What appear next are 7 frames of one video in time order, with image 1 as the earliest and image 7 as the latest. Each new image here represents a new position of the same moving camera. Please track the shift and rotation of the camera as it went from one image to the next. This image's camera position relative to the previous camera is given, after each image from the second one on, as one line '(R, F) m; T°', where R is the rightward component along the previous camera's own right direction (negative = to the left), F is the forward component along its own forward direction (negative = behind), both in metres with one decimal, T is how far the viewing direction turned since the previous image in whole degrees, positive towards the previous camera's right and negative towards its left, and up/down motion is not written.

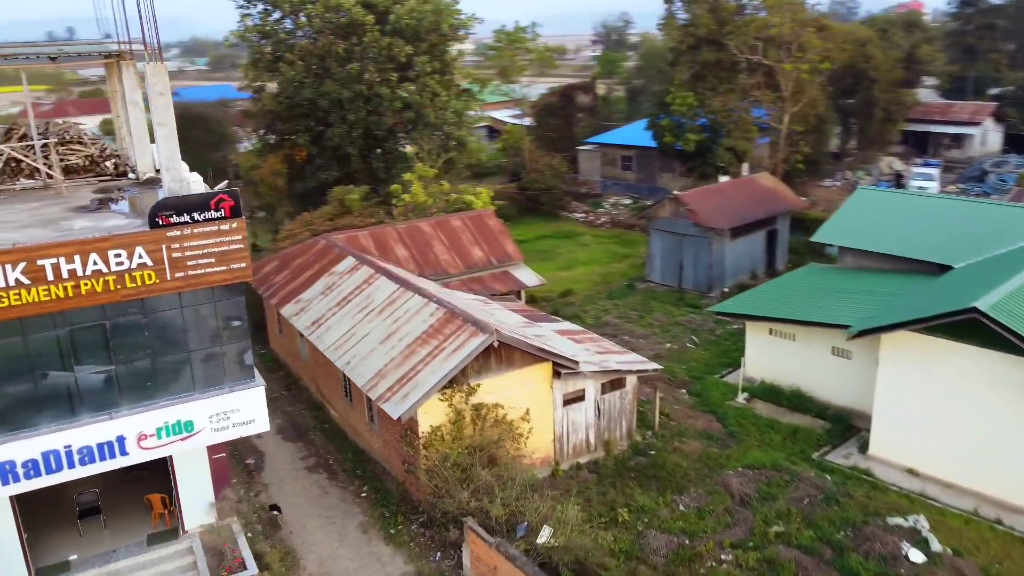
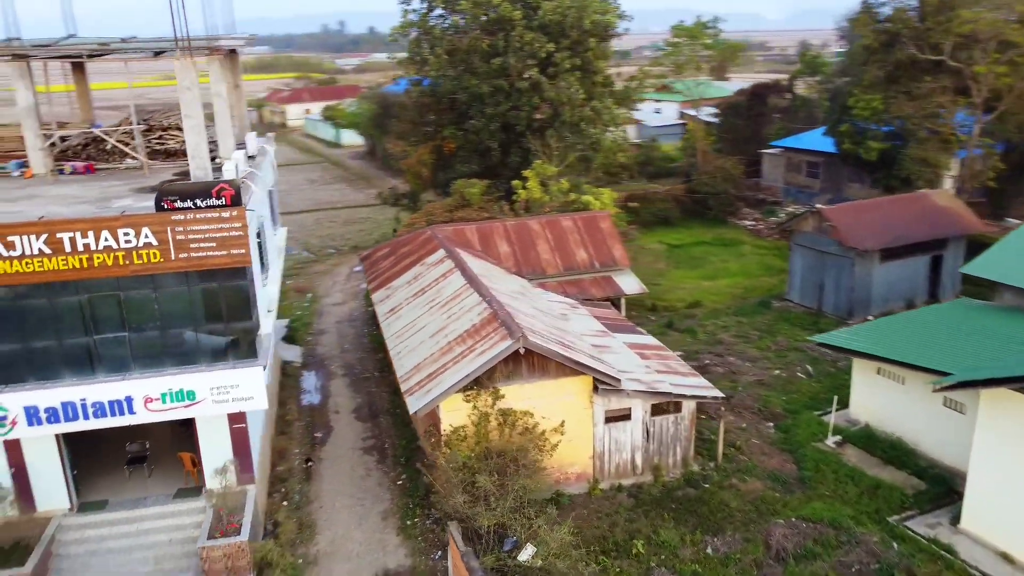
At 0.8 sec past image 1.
(+2.4, +0.6) m; -16°
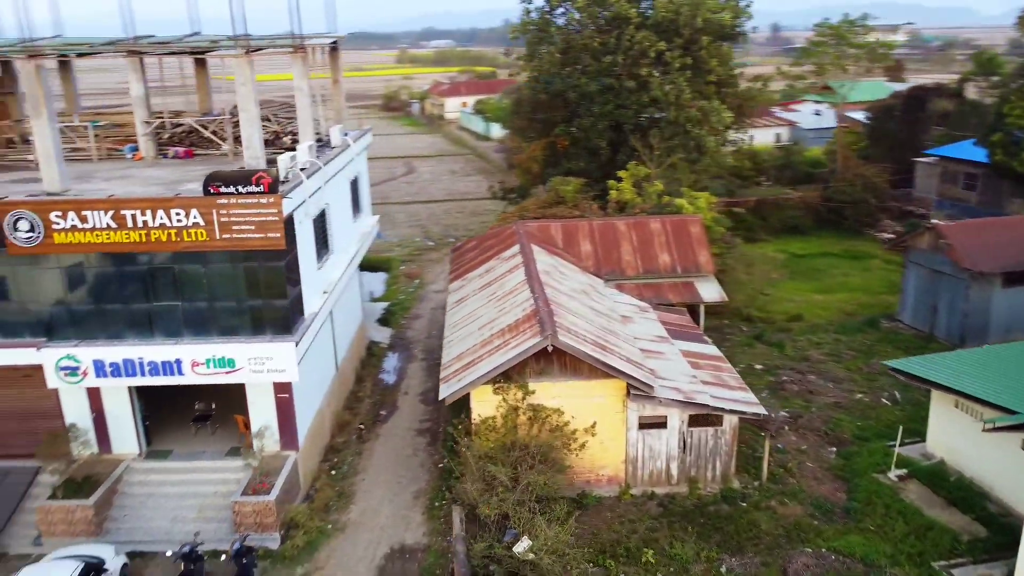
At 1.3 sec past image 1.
(+1.7, 0.0) m; -12°
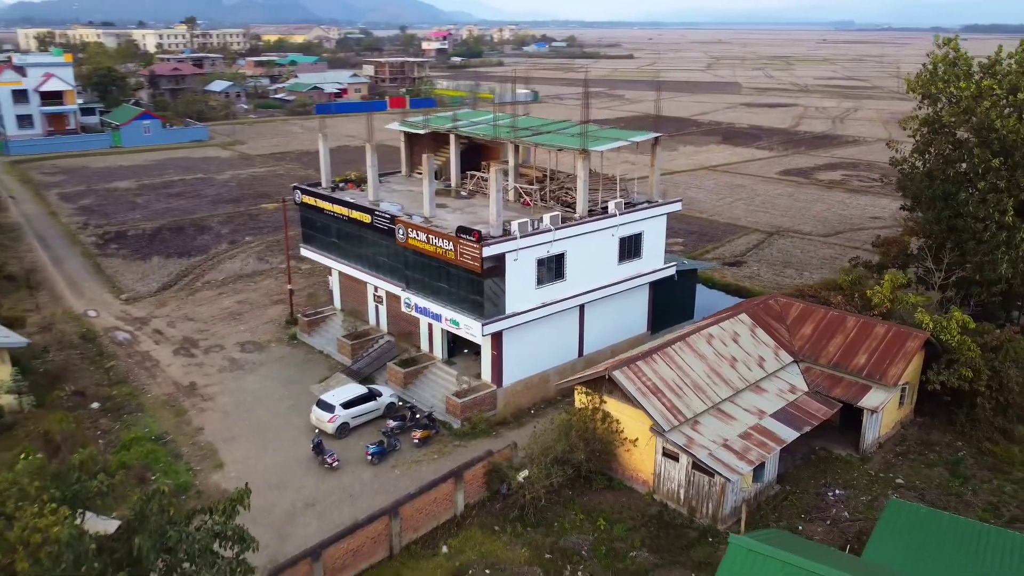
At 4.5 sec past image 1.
(+10.2, -2.3) m; -45°
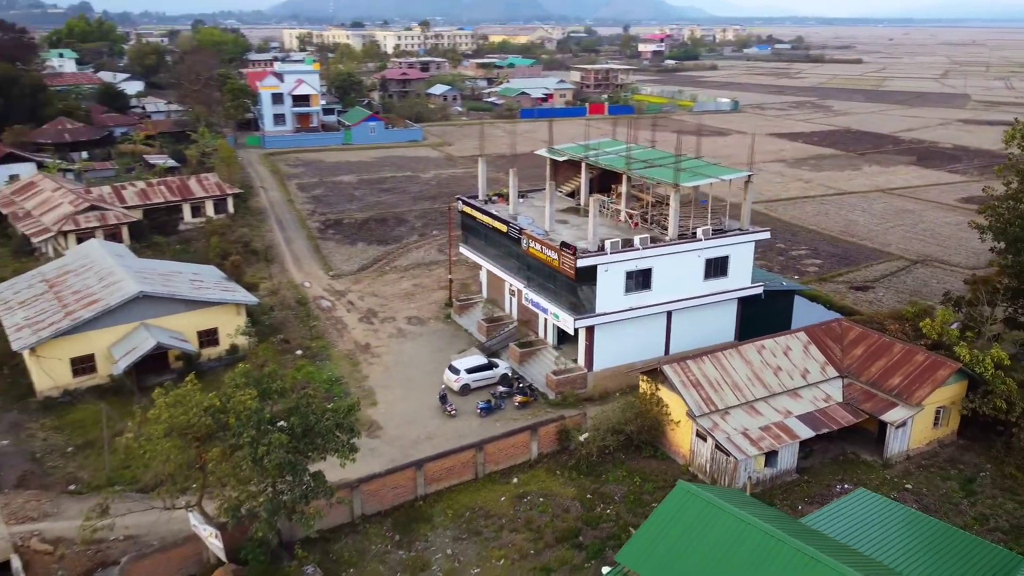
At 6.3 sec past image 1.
(+3.3, -4.6) m; -14°
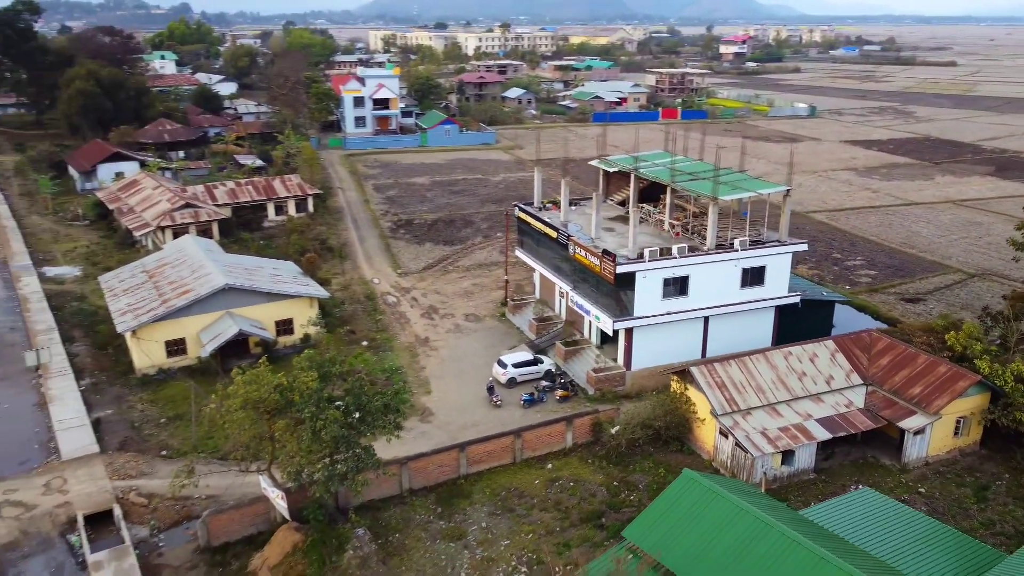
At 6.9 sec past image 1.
(+1.0, -1.9) m; -5°
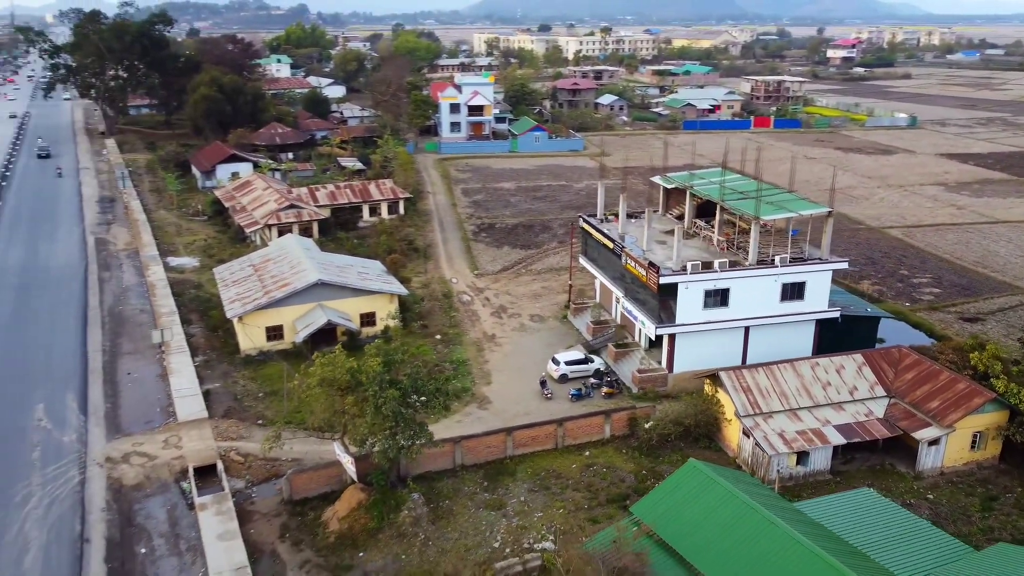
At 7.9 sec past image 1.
(+1.5, -2.8) m; -7°
